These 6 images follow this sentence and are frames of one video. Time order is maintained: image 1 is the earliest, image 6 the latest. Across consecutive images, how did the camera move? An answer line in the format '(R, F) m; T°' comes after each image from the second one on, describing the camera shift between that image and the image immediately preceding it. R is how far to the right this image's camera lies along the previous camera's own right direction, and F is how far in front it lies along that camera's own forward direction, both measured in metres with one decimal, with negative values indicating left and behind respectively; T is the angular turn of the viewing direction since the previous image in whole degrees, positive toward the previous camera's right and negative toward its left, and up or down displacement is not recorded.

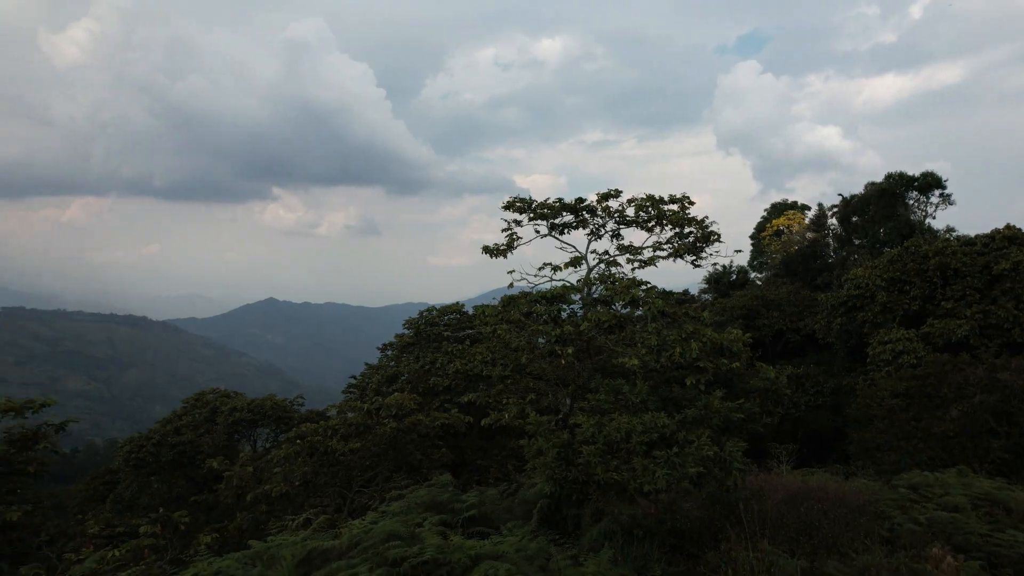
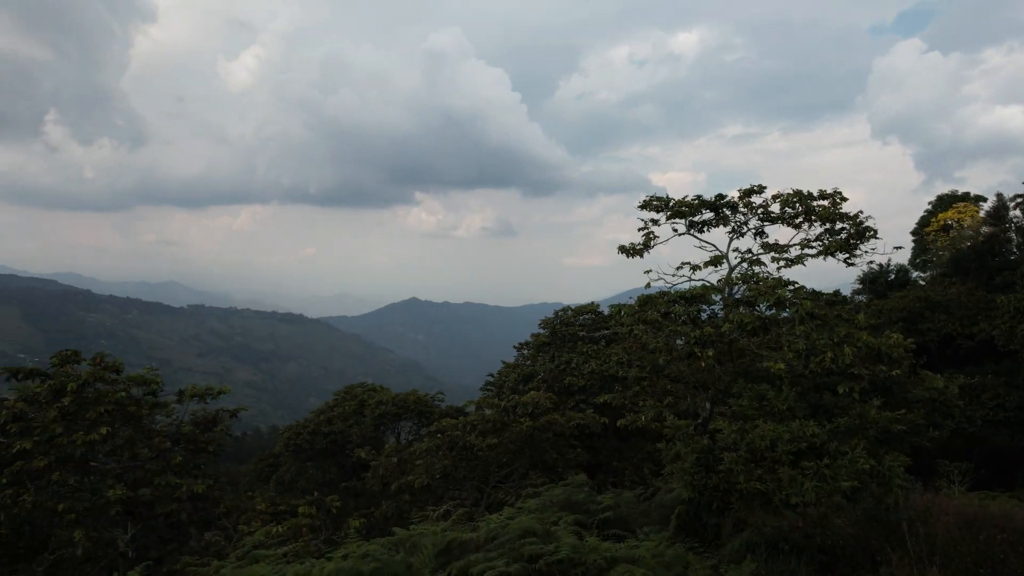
(0.0, 0.0) m; -11°
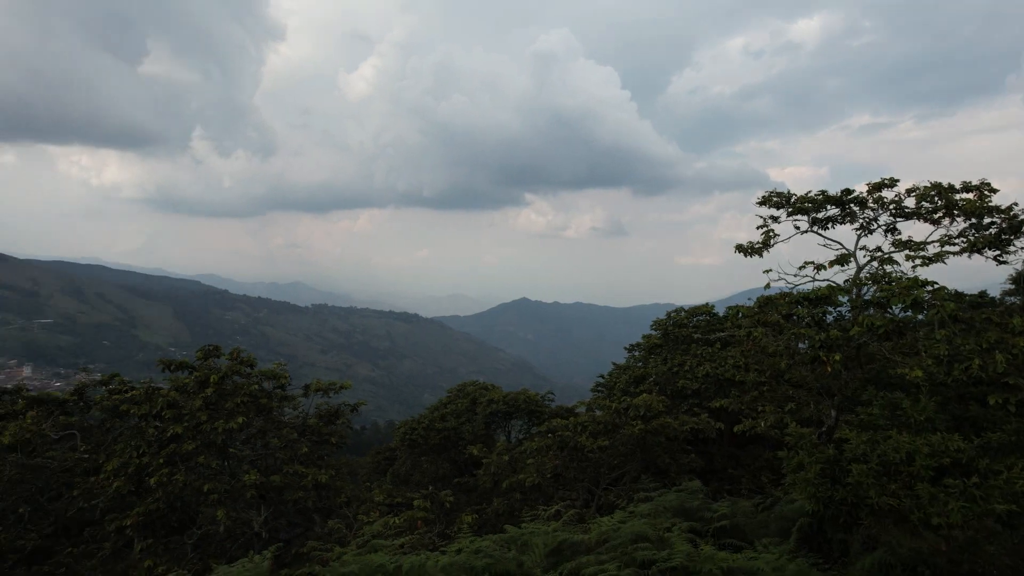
(0.0, 0.0) m; -9°
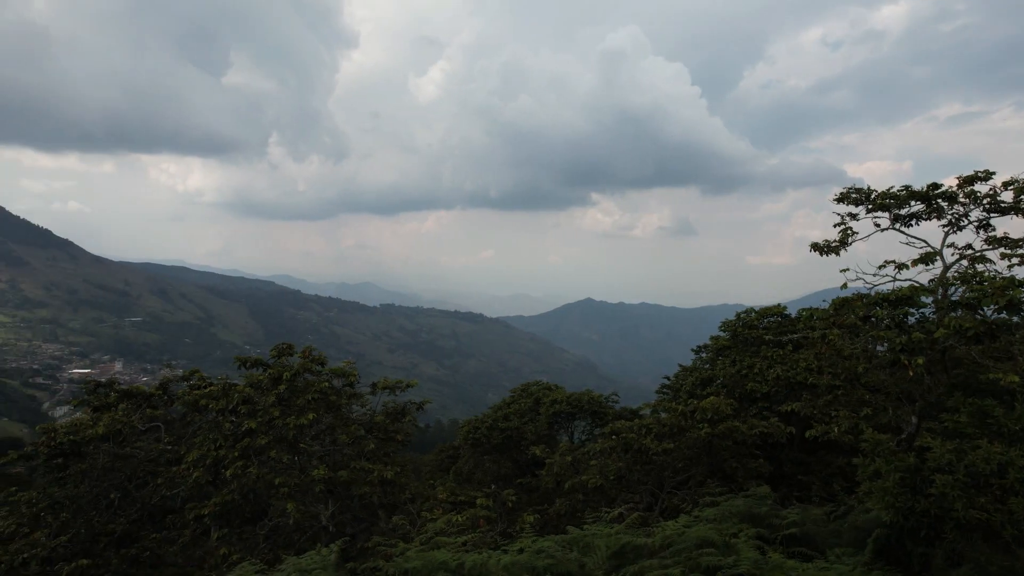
(0.0, 0.0) m; -5°
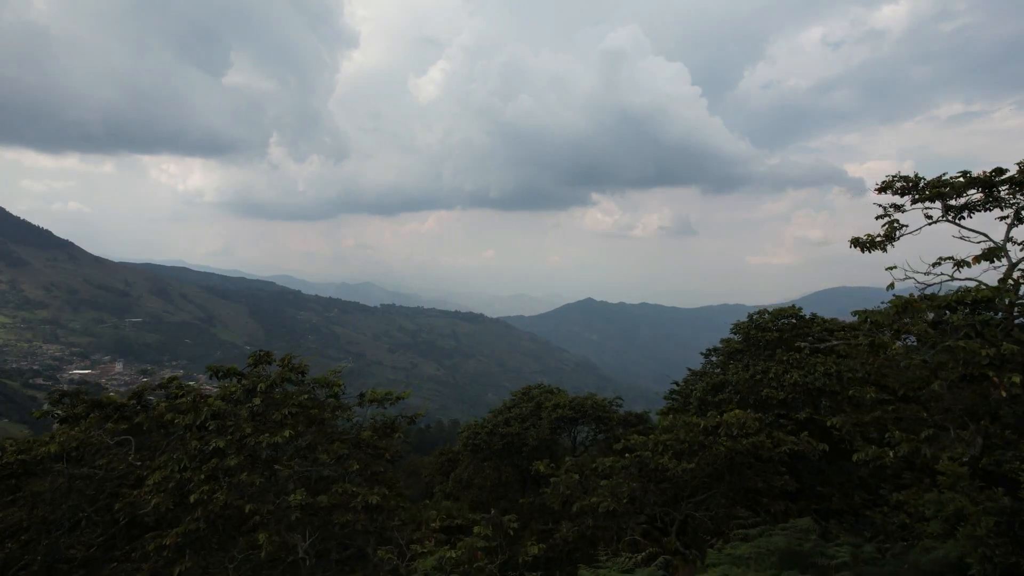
(0.0, +0.7) m; 0°
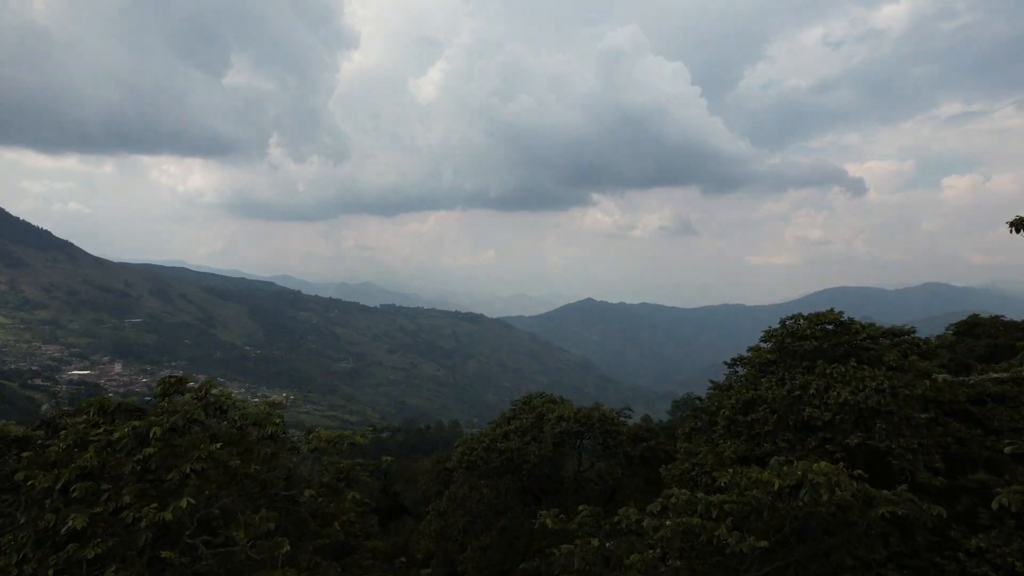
(0.0, +1.7) m; 0°
